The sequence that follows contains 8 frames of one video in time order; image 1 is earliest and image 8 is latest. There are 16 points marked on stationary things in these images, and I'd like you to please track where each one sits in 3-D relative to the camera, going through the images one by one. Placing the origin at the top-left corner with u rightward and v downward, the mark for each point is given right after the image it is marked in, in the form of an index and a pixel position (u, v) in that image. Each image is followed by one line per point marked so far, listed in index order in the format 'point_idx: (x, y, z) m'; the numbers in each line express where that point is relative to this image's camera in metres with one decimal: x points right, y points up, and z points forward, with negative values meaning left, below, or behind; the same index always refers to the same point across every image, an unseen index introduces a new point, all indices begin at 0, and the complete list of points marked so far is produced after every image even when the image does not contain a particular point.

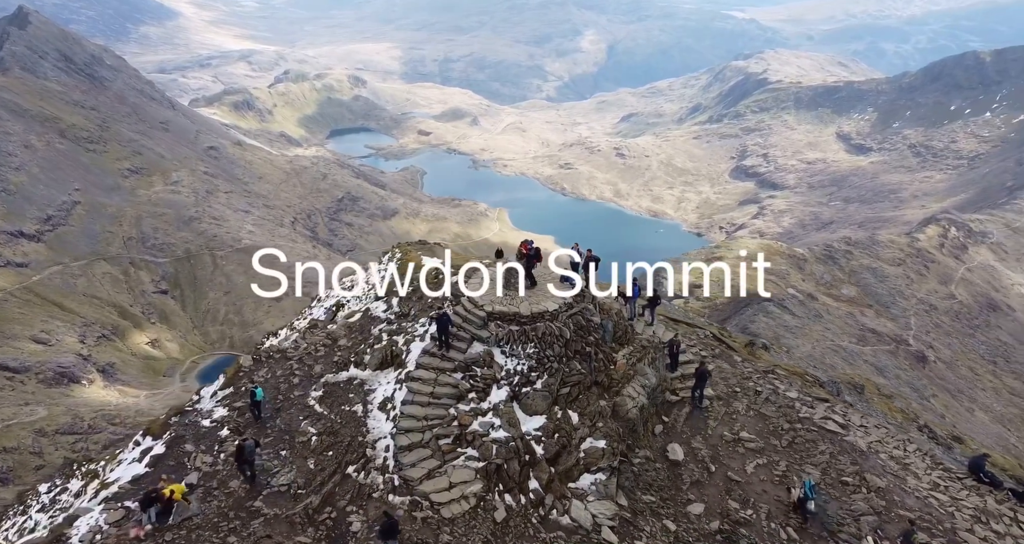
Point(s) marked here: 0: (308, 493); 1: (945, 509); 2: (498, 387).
0: (-5.9, -6.5, +16.6) m
1: (+15.9, -8.7, +20.5) m
2: (-0.5, -3.9, +19.0) m
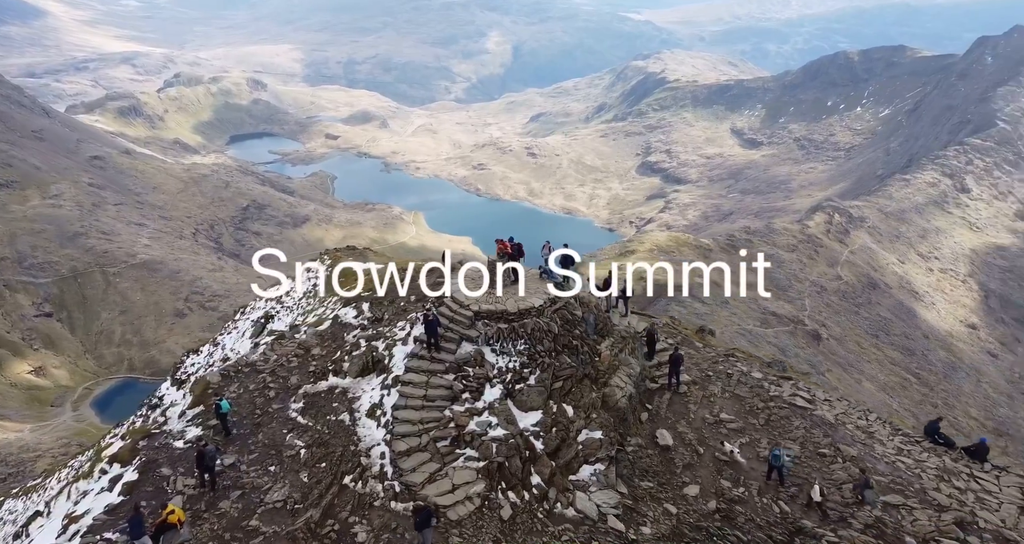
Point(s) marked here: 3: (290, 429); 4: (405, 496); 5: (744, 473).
0: (-5.8, -6.7, +15.9) m
1: (+15.7, -7.8, +21.9) m
2: (-0.7, -3.8, +18.8) m
3: (-7.6, -5.4, +19.2) m
4: (-3.1, -6.5, +16.1) m
5: (+8.3, -7.1, +20.0) m
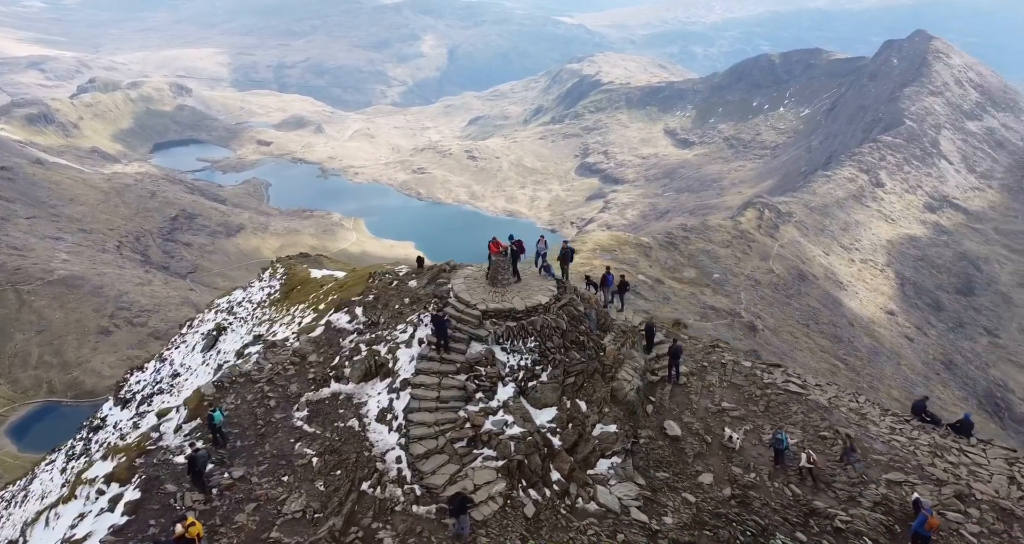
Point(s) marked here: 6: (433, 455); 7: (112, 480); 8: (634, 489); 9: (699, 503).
0: (-5.1, -6.7, +15.4) m
1: (+16.0, -7.2, +22.7) m
2: (-0.3, -3.8, +18.7) m
3: (-7.1, -5.5, +18.6) m
4: (-2.4, -6.4, +15.8) m
5: (+8.7, -6.8, +20.3) m
6: (-2.4, -5.5, +16.8) m
7: (-12.9, -6.7, +18.0) m
8: (+3.8, -6.7, +17.2) m
9: (+5.9, -7.2, +17.5) m
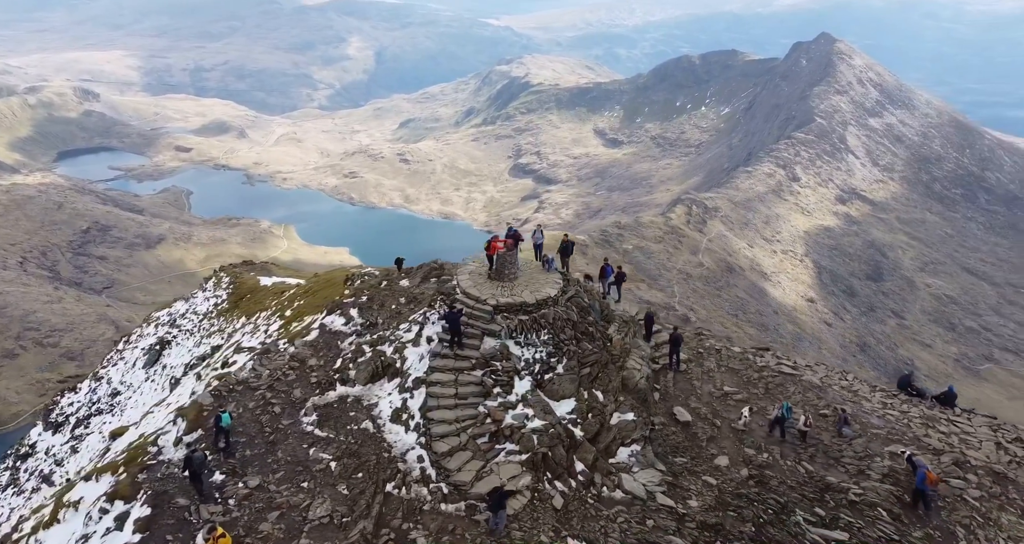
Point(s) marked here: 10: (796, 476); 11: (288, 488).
0: (-4.2, -6.7, +15.0) m
1: (+16.4, -6.4, +23.6) m
2: (+0.3, -3.5, +18.6) m
3: (-6.5, -5.5, +18.1) m
4: (-1.6, -6.3, +15.6) m
5: (+9.2, -6.2, +20.8) m
6: (-1.6, -5.3, +16.5) m
7: (-12.2, -6.9, +17.1) m
8: (+4.5, -6.3, +17.3) m
9: (+6.6, -6.8, +17.7) m
10: (+9.5, -6.9, +18.8) m
11: (-6.5, -6.2, +16.1) m
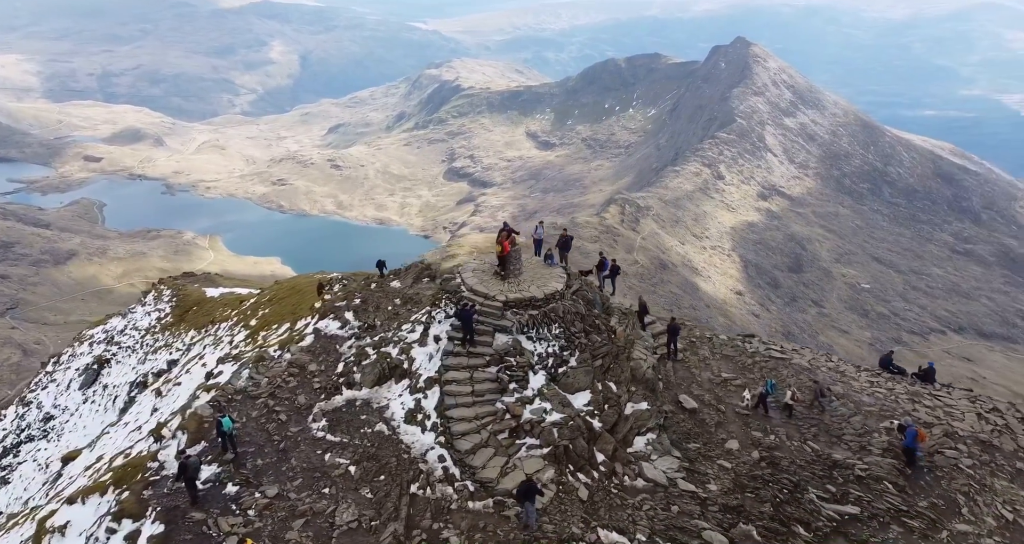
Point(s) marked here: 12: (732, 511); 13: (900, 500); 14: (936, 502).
0: (-3.4, -6.6, +14.8) m
1: (+16.6, -5.7, +24.6) m
2: (+0.7, -3.3, +18.6) m
3: (-5.9, -5.6, +17.6) m
4: (-0.8, -6.1, +15.5) m
5: (+9.6, -5.7, +21.3) m
6: (-1.0, -5.2, +16.4) m
7: (-11.5, -7.2, +16.3) m
8: (+5.1, -6.0, +17.6) m
9: (+7.2, -6.4, +18.1) m
10: (+10.0, -6.4, +19.4) m
11: (-5.7, -6.3, +15.7) m
12: (+6.3, -6.9, +16.1) m
13: (+12.2, -7.2, +17.6) m
14: (+13.4, -7.3, +17.7) m
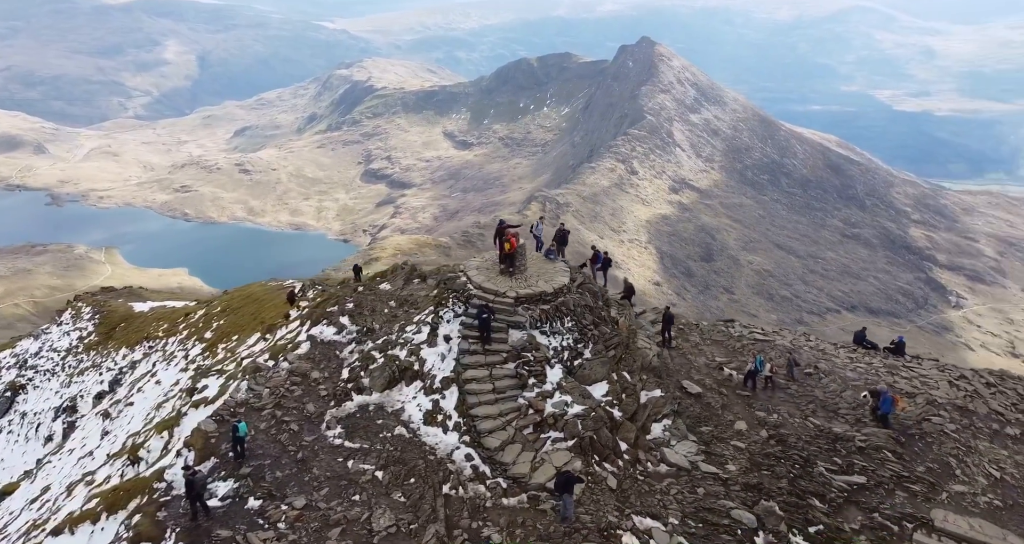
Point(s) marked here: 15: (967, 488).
0: (-2.4, -6.6, +14.6) m
1: (+16.7, -4.8, +26.0) m
2: (+1.3, -3.2, +18.7) m
3: (-5.1, -5.7, +17.3) m
4: (+0.1, -6.1, +15.6) m
5: (+10.1, -5.2, +22.2) m
6: (-0.1, -5.1, +16.5) m
7: (-10.5, -7.5, +15.6) m
8: (+5.9, -5.6, +18.1) m
9: (+7.9, -5.9, +18.8) m
10: (+10.6, -5.8, +20.3) m
11: (-4.8, -6.4, +15.4) m
12: (+7.2, -6.5, +16.7) m
13: (+12.9, -6.5, +18.7) m
14: (+14.2, -6.6, +18.9) m
15: (+14.7, -7.0, +18.1) m
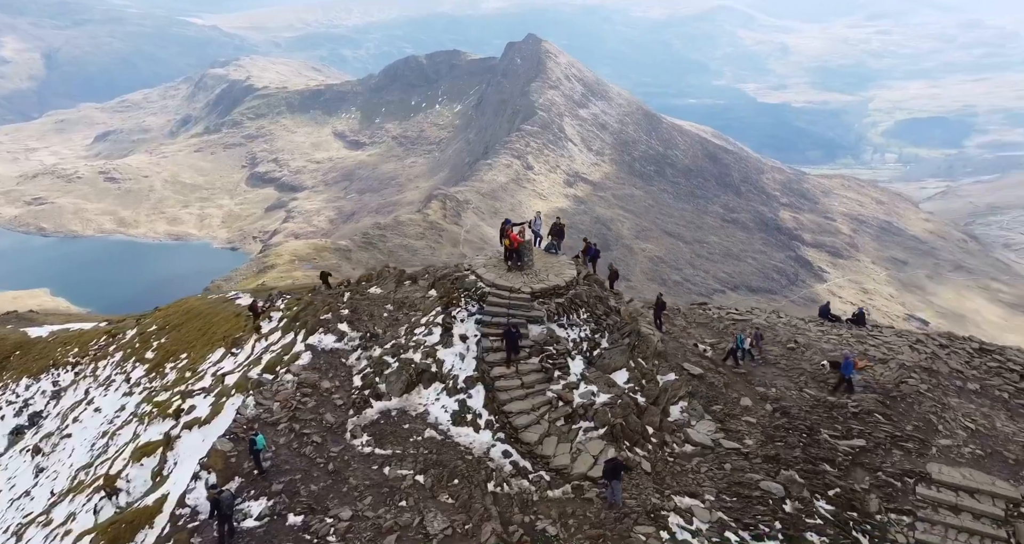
0: (-1.0, -6.7, +14.9) m
1: (+16.8, -3.7, +28.0) m
2: (+2.1, -3.0, +19.2) m
3: (-4.1, -5.9, +17.2) m
4: (+1.3, -6.0, +16.0) m
5: (+10.5, -4.5, +23.6) m
6: (+1.0, -5.1, +16.9) m
7: (-9.2, -8.1, +15.0) m
8: (+6.8, -5.2, +19.1) m
9: (+8.8, -5.4, +20.0) m
10: (+11.3, -5.1, +21.7) m
11: (-3.5, -6.6, +15.4) m
12: (+8.3, -6.0, +17.9) m
13: (+13.8, -5.7, +20.4) m
14: (+15.0, -5.7, +20.7) m
15: (+15.7, -6.0, +19.9) m
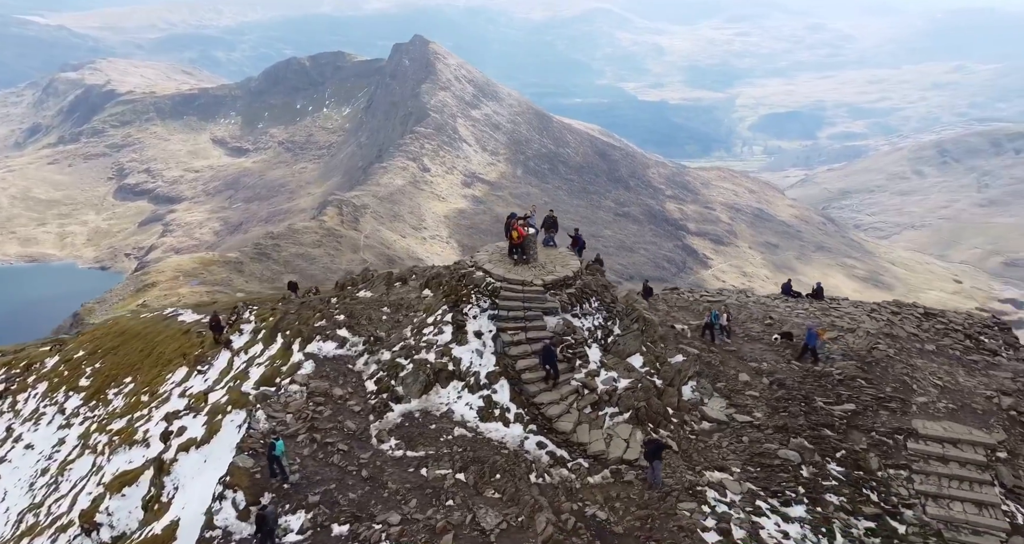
0: (+0.4, -6.7, +15.3) m
1: (+16.4, -2.5, +30.2) m
2: (+2.8, -2.7, +19.9) m
3: (-3.0, -6.0, +17.3) m
4: (+2.5, -5.8, +16.6) m
5: (+10.8, -3.7, +25.1) m
6: (+2.0, -4.9, +17.5) m
7: (-7.7, -8.5, +14.6) m
8: (+7.6, -4.7, +20.3) m
9: (+9.5, -4.7, +21.4) m
10: (+11.8, -4.3, +23.3) m
11: (-2.2, -6.7, +15.5) m
12: (+9.3, -5.4, +19.2) m
13: (+14.4, -4.7, +22.3) m
14: (+15.6, -4.7, +22.7) m
15: (+16.3, -5.0, +22.0) m
